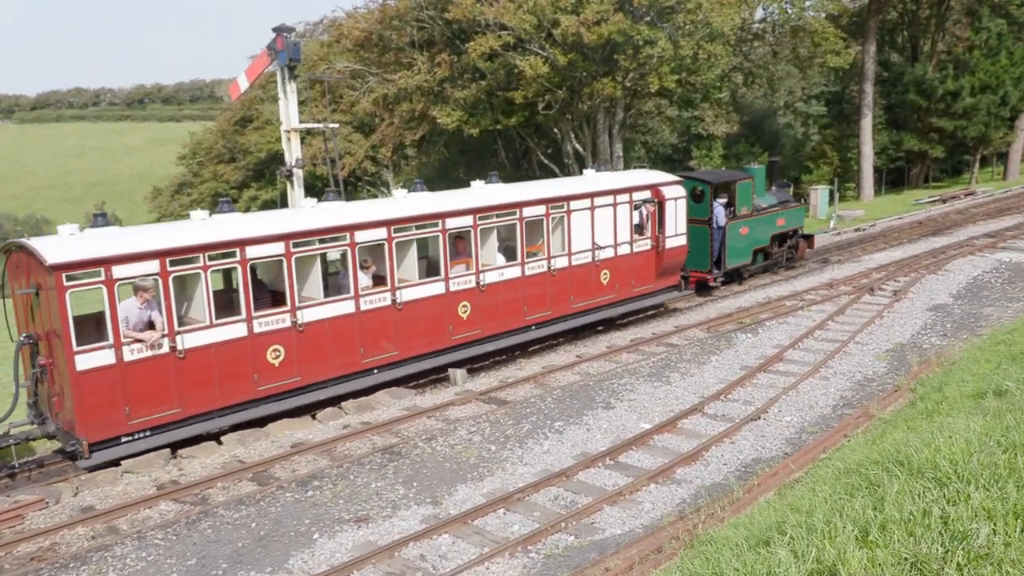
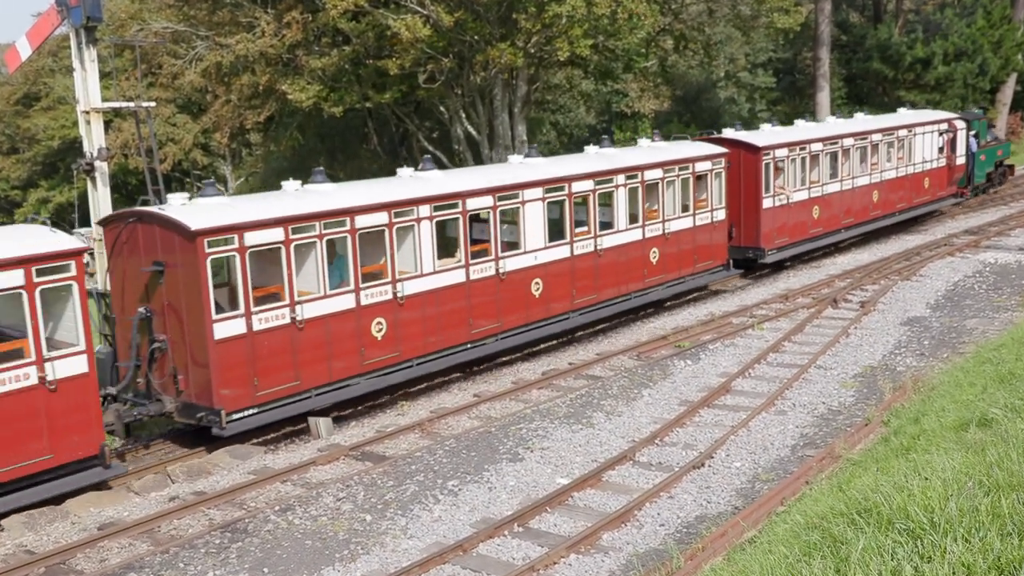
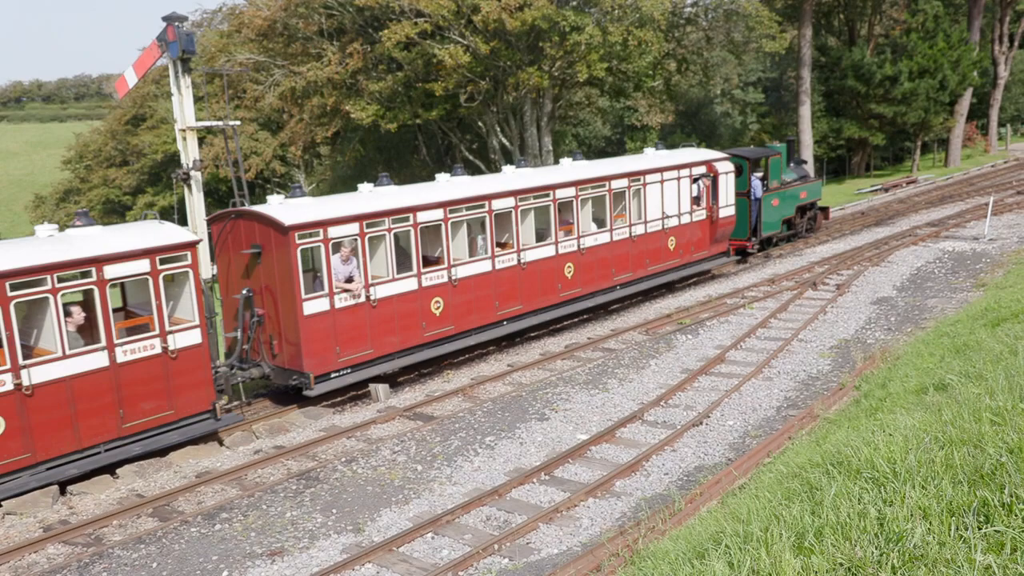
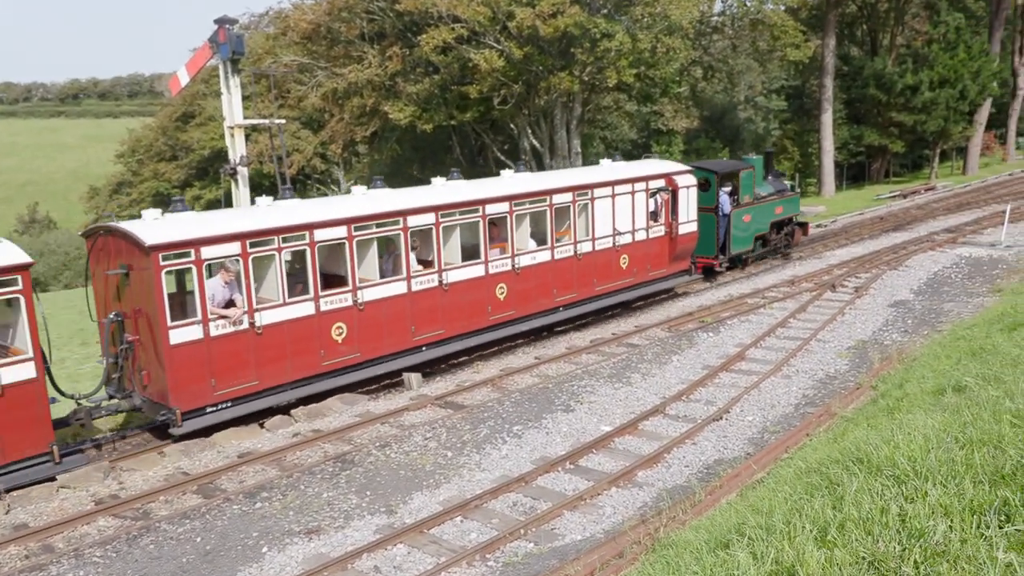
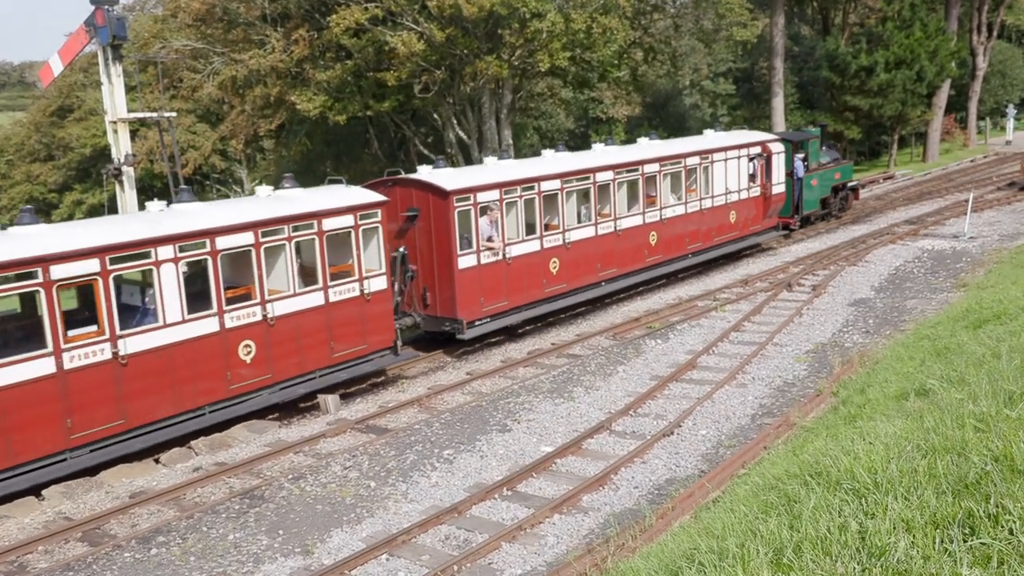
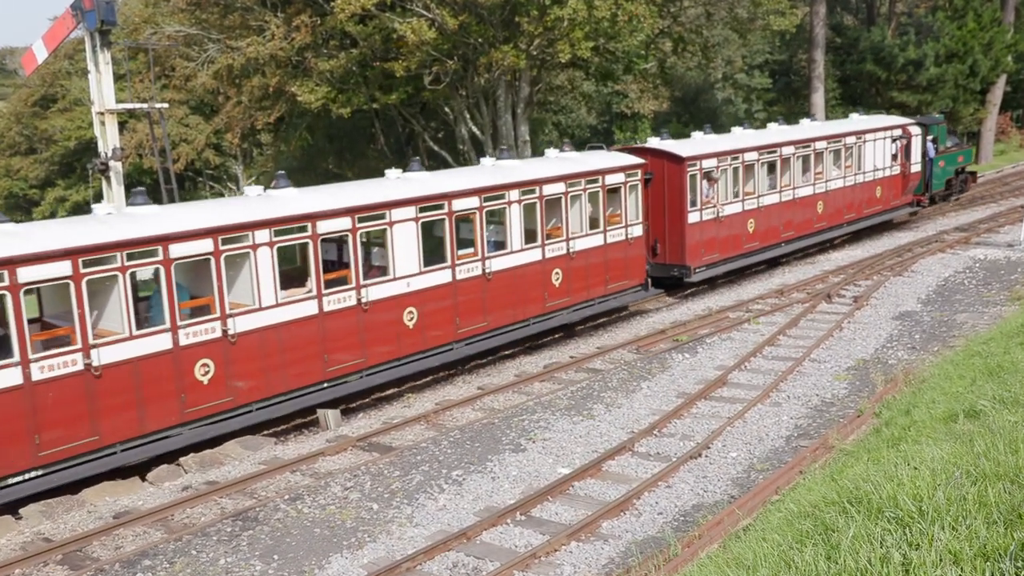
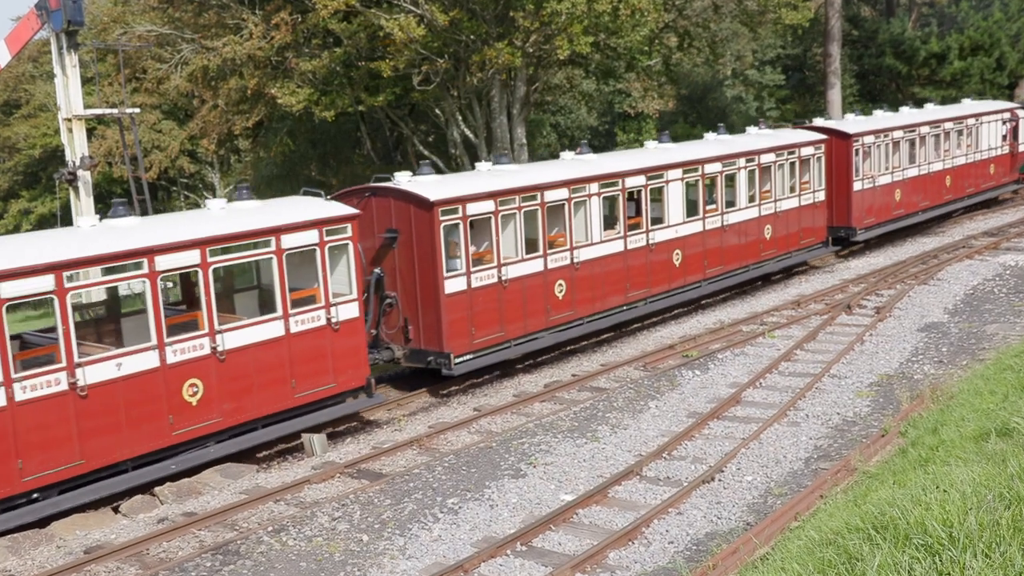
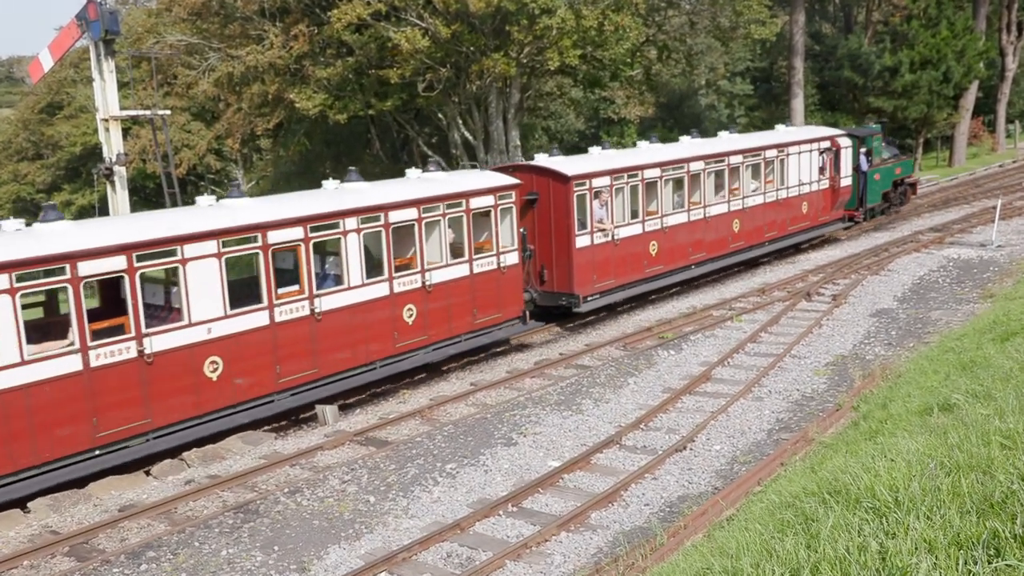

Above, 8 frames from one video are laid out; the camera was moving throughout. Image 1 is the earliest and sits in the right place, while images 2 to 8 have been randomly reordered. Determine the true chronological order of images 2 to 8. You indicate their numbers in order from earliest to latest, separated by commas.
4, 3, 5, 8, 6, 2, 7
